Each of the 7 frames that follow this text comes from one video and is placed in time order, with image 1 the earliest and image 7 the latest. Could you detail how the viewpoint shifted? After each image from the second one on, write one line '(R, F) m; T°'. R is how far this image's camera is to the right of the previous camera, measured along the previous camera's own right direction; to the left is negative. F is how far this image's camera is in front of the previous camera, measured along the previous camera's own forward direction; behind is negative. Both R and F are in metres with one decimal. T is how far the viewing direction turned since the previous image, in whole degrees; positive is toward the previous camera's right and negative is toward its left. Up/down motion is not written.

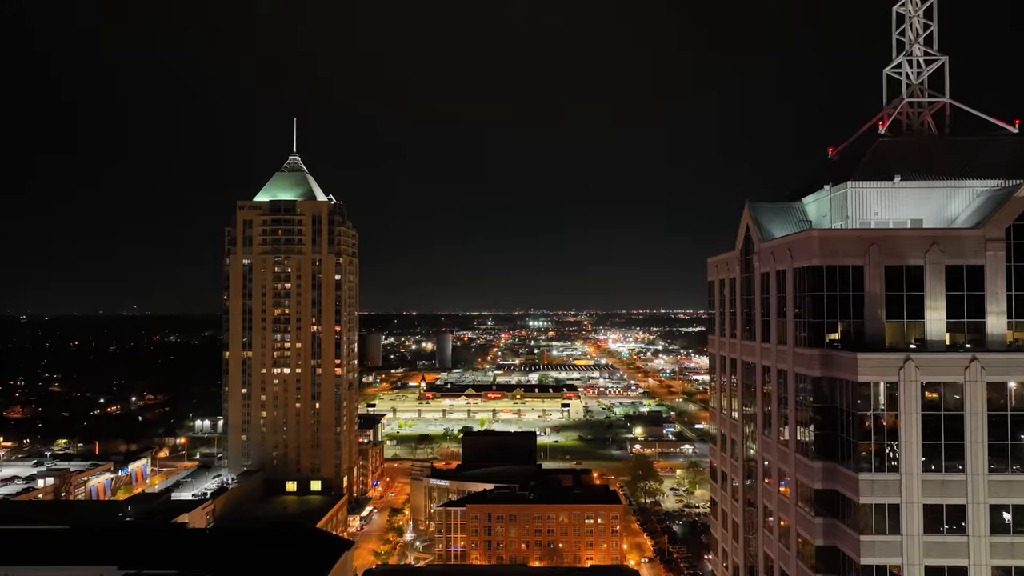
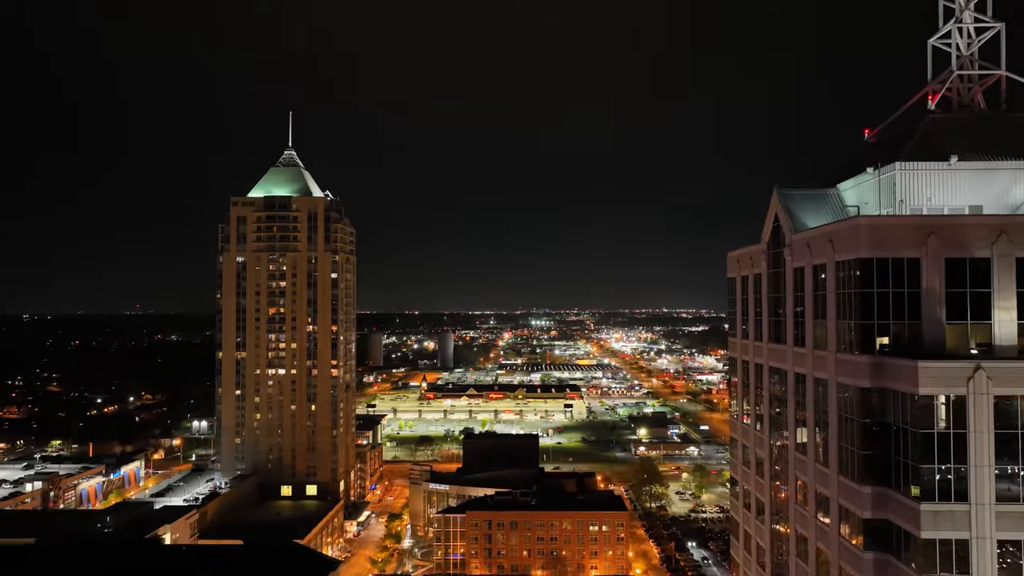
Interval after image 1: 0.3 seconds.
(0.0, +1.3) m; 0°
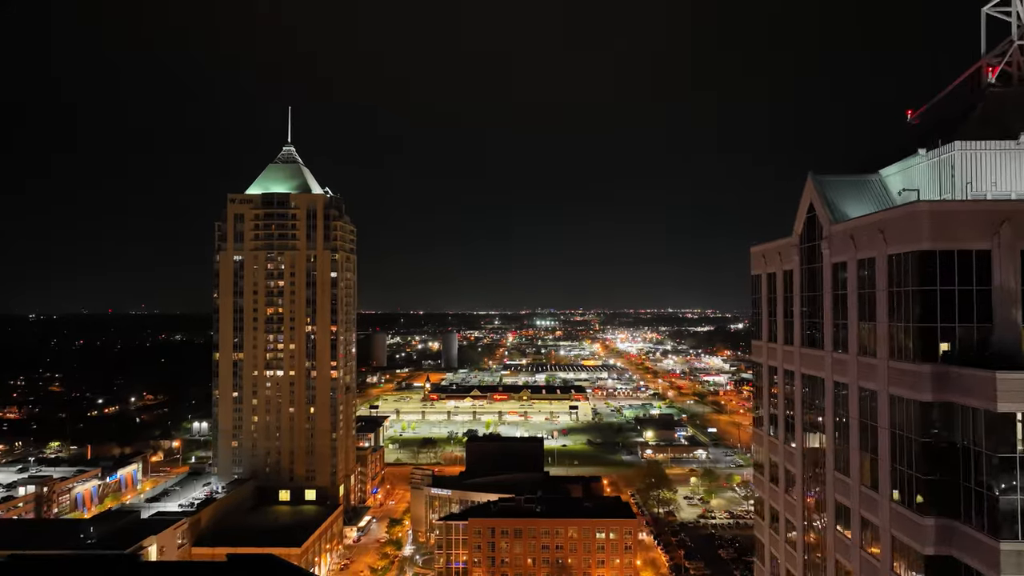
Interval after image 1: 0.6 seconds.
(0.0, +1.1) m; 0°
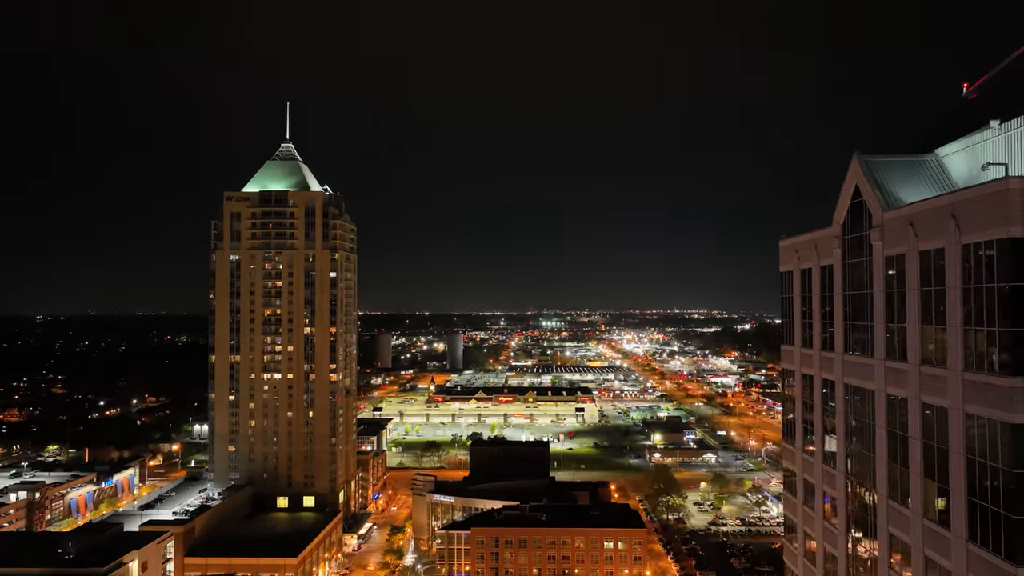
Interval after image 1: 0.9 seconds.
(+0.1, +1.2) m; 0°
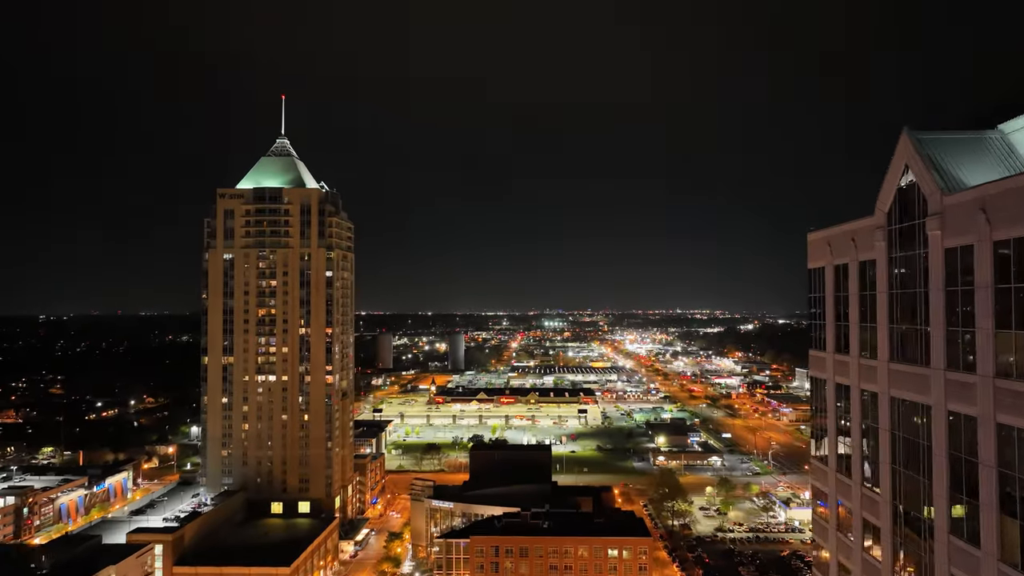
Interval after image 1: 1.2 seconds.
(+0.1, +1.1) m; 0°
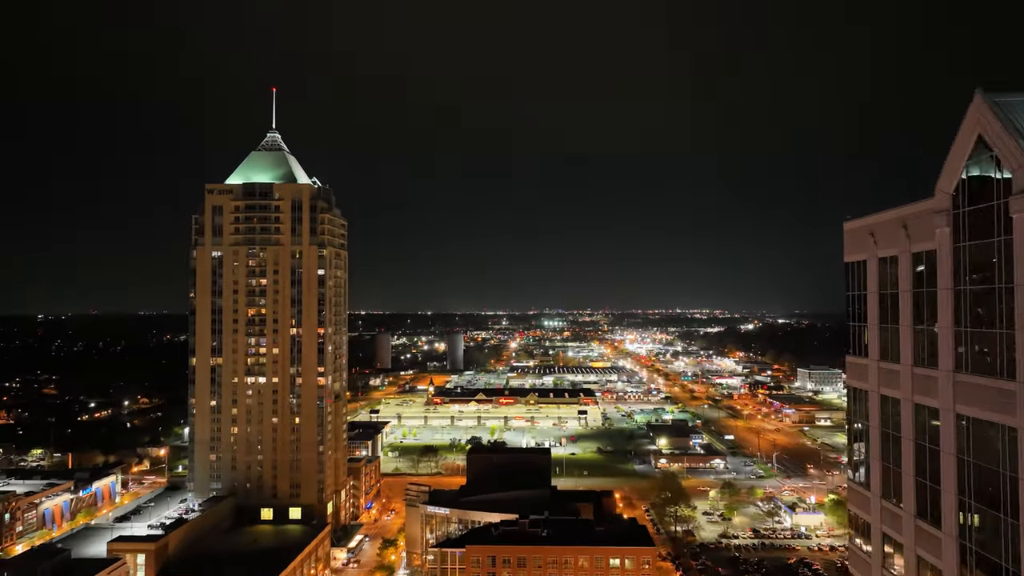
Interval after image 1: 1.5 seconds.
(+0.1, +1.2) m; 0°
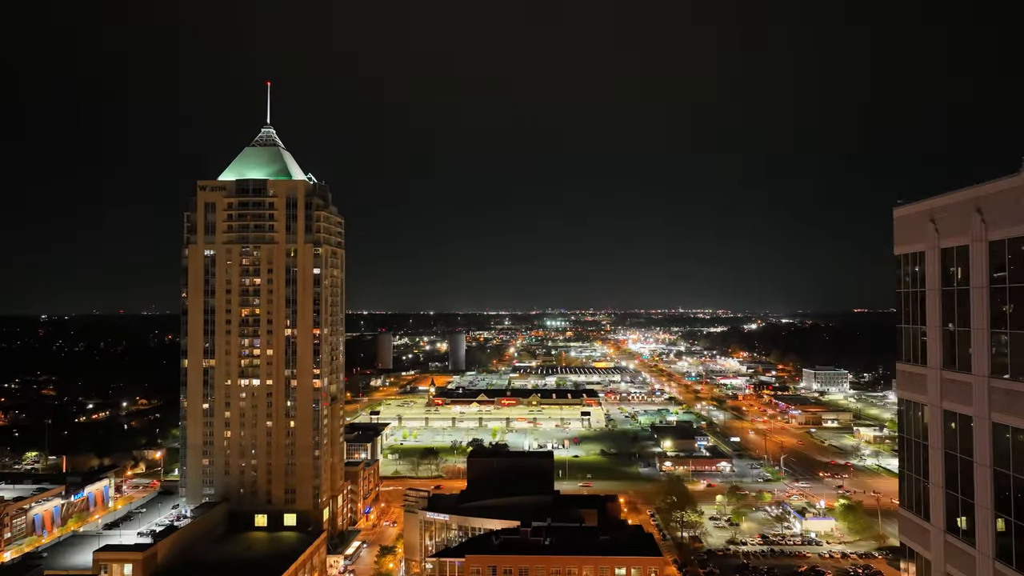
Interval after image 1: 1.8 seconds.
(+0.1, +1.1) m; 0°
